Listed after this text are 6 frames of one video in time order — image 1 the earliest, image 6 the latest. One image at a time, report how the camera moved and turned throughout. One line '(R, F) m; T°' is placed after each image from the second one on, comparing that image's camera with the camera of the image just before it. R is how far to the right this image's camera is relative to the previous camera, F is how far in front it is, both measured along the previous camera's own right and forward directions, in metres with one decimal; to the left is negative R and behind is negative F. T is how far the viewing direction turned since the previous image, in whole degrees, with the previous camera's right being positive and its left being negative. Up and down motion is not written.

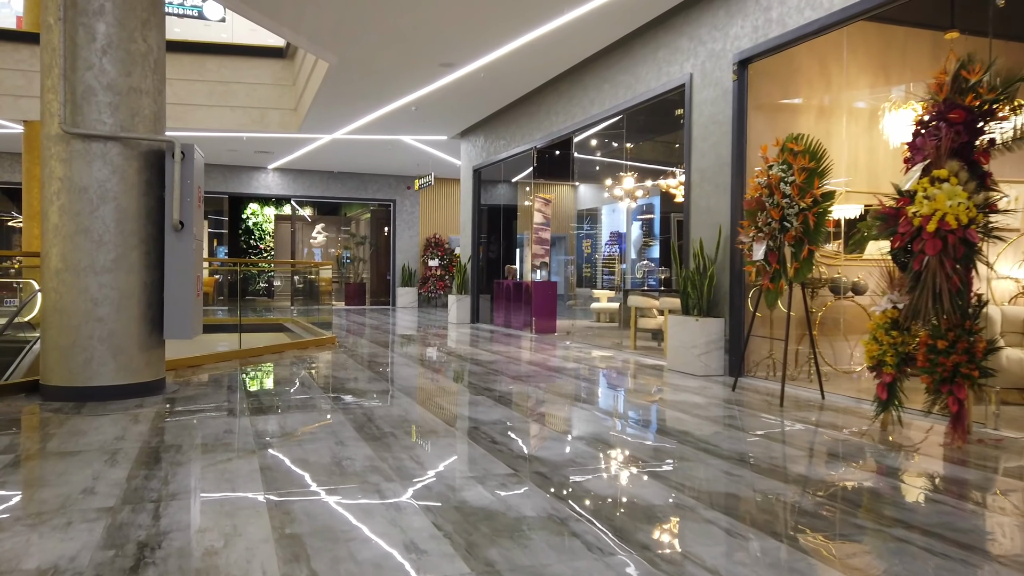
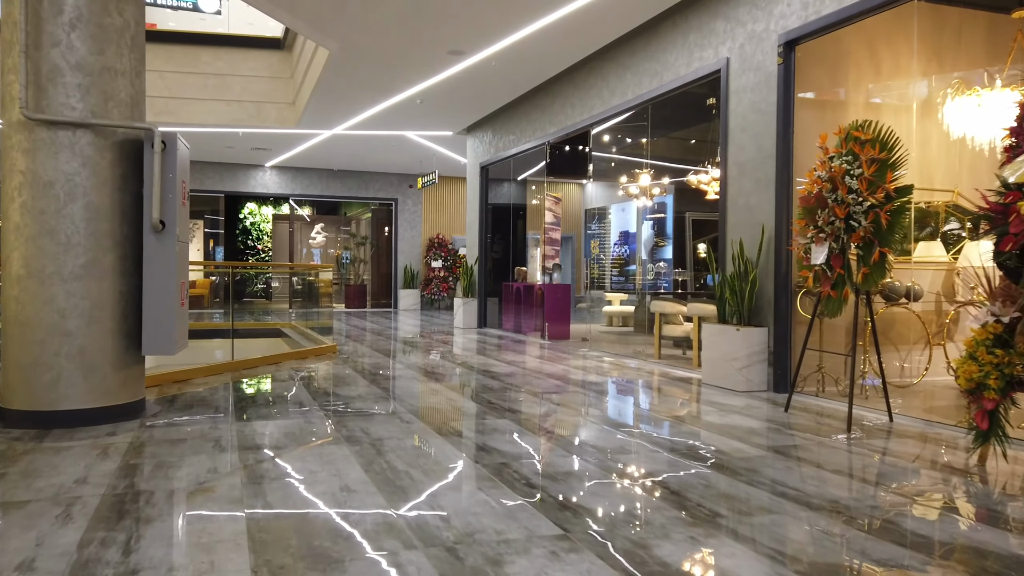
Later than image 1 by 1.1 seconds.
(-0.1, +0.6) m; 0°
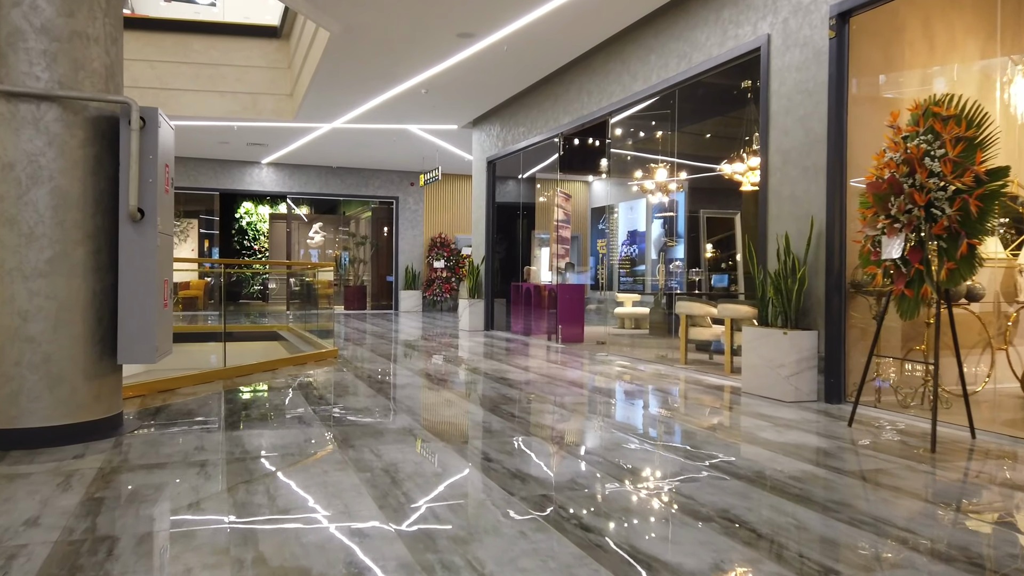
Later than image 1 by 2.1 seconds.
(-0.2, +0.5) m; 0°
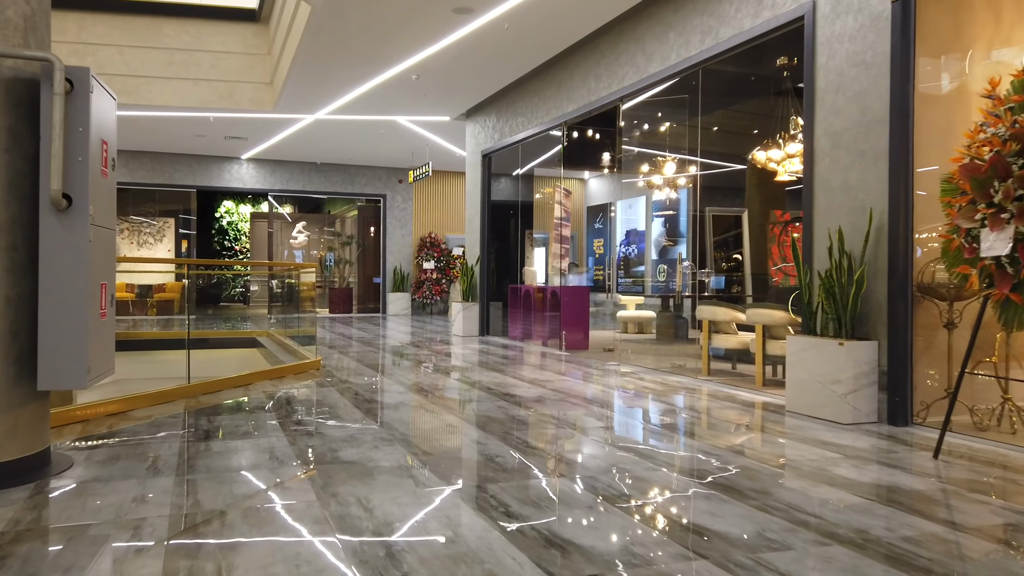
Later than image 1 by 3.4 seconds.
(-0.1, +0.7) m; +1°
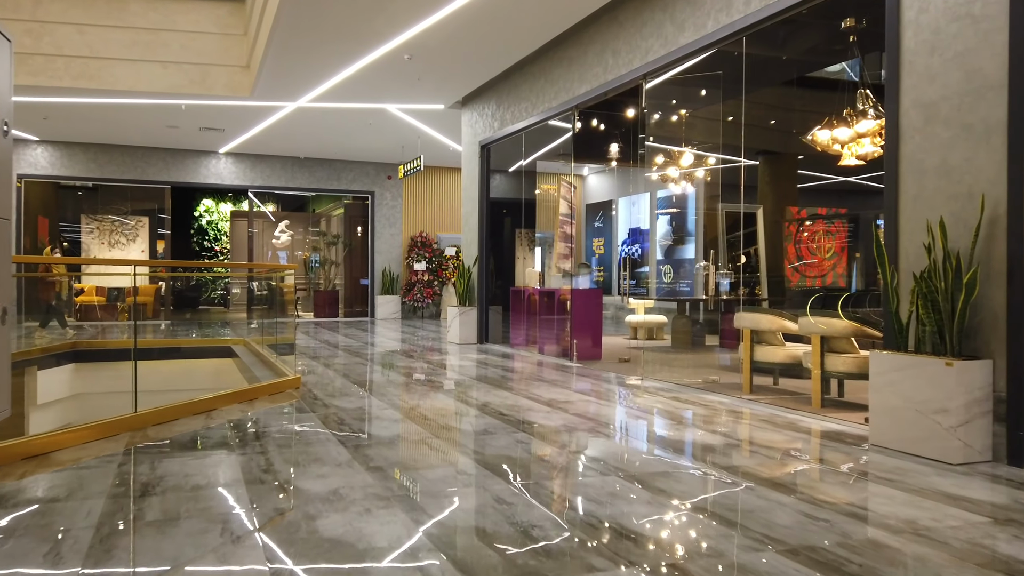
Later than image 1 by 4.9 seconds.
(-0.2, +0.9) m; +1°
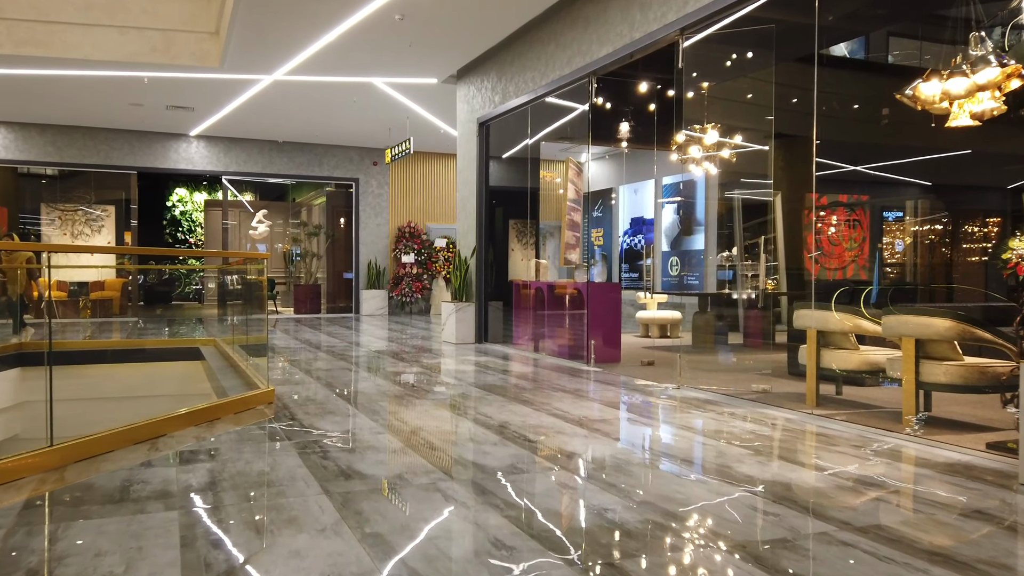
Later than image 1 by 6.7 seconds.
(-0.2, +0.9) m; +1°
